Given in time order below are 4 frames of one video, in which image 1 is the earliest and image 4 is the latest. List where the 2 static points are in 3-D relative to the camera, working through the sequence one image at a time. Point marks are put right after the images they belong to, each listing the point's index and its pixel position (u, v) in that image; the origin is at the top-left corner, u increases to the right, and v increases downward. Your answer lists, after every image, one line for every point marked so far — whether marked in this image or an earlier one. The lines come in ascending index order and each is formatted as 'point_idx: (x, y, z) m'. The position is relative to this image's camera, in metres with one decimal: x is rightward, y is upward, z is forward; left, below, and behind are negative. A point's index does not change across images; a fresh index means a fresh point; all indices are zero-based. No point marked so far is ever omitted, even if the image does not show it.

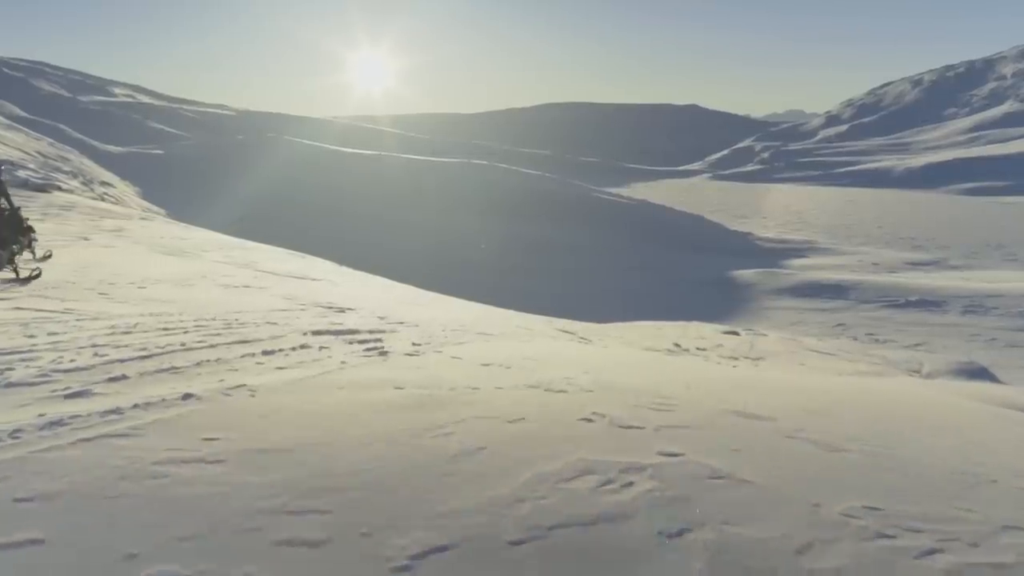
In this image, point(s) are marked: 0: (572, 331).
0: (+0.9, -0.7, +13.6) m
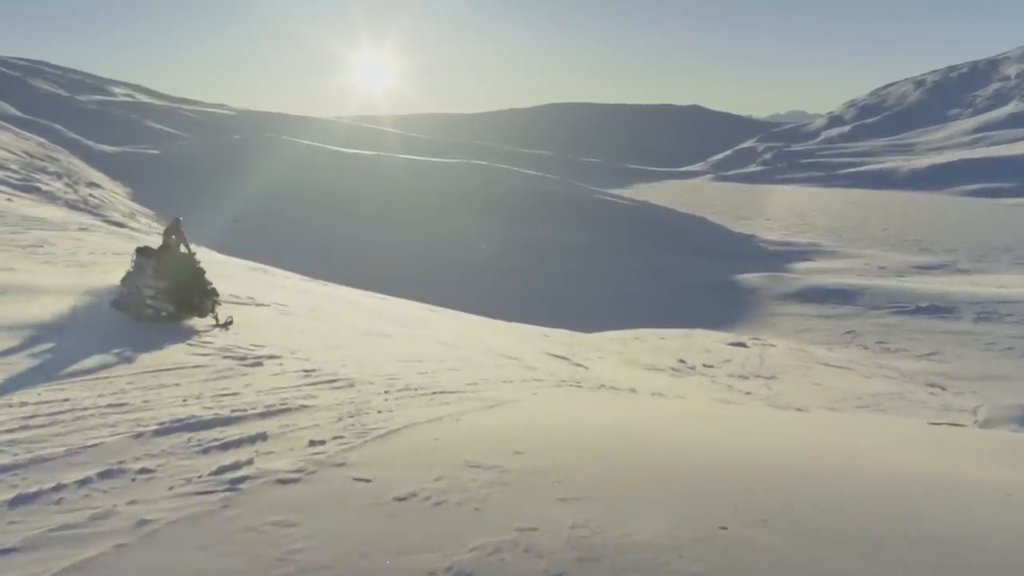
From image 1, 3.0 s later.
0: (+0.7, -0.9, +12.3) m
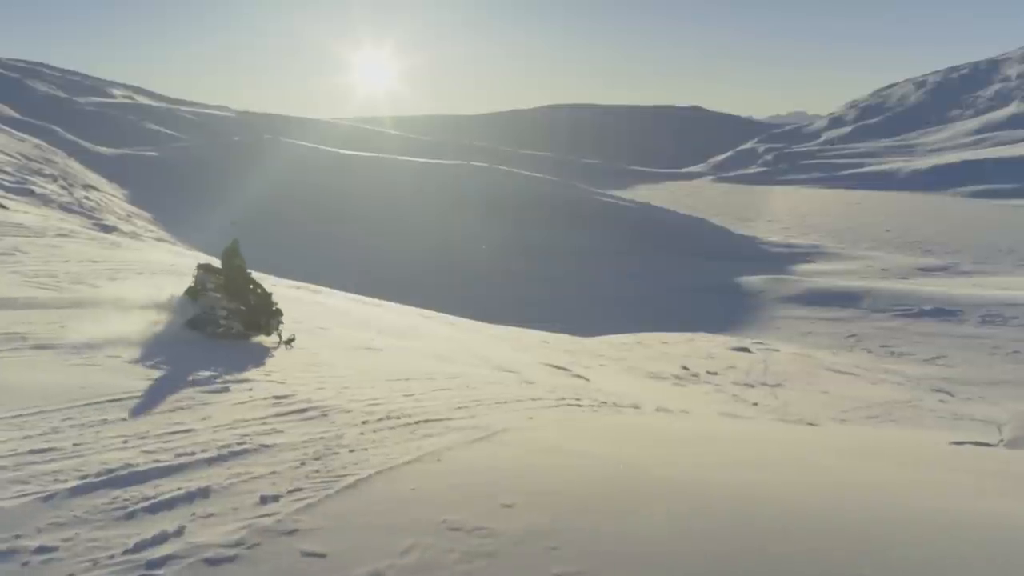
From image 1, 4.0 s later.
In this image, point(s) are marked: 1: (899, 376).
0: (+0.7, -1.0, +11.9) m
1: (+8.2, -1.9, +19.6) m
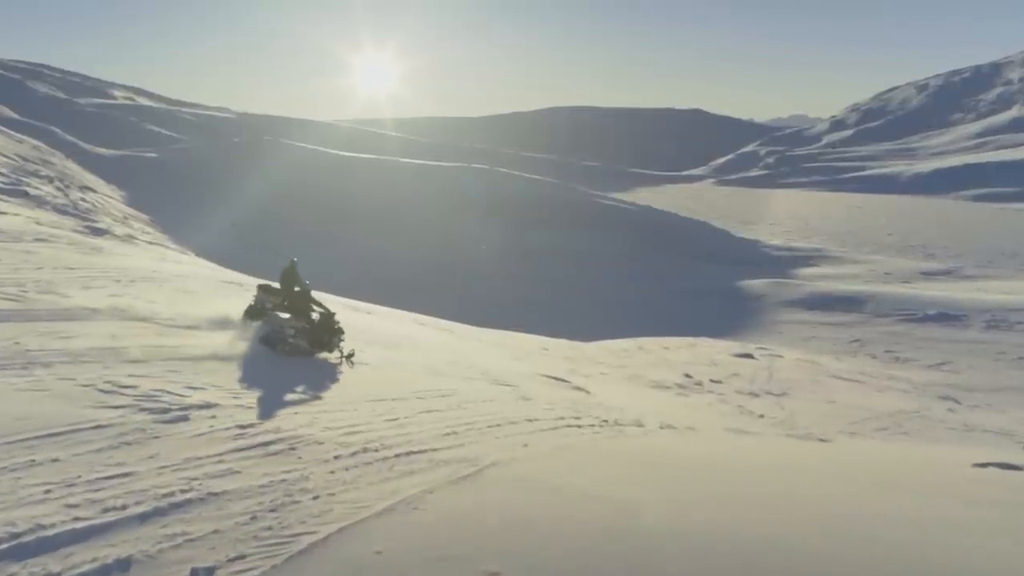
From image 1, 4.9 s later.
0: (+0.7, -1.1, +11.5) m
1: (+8.2, -2.0, +19.2) m
